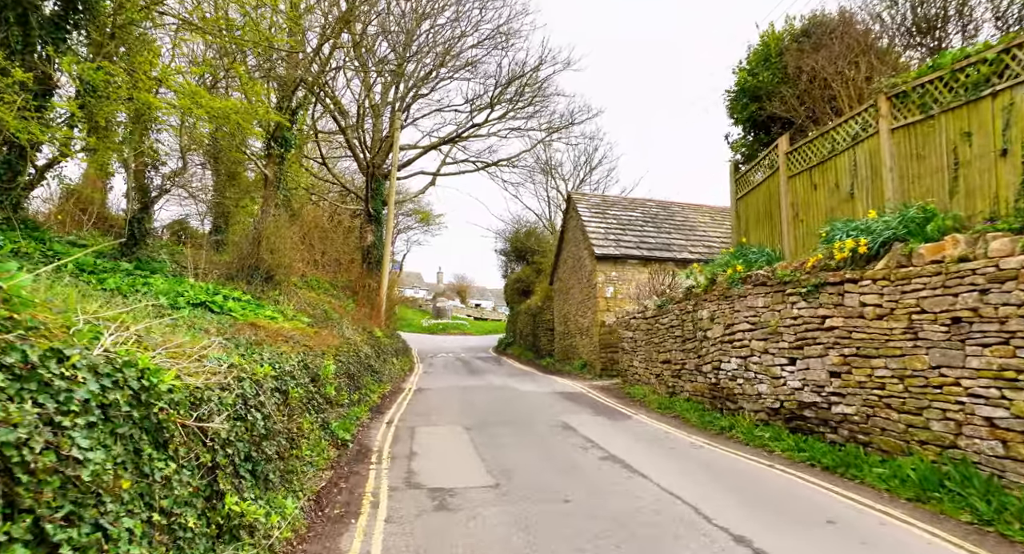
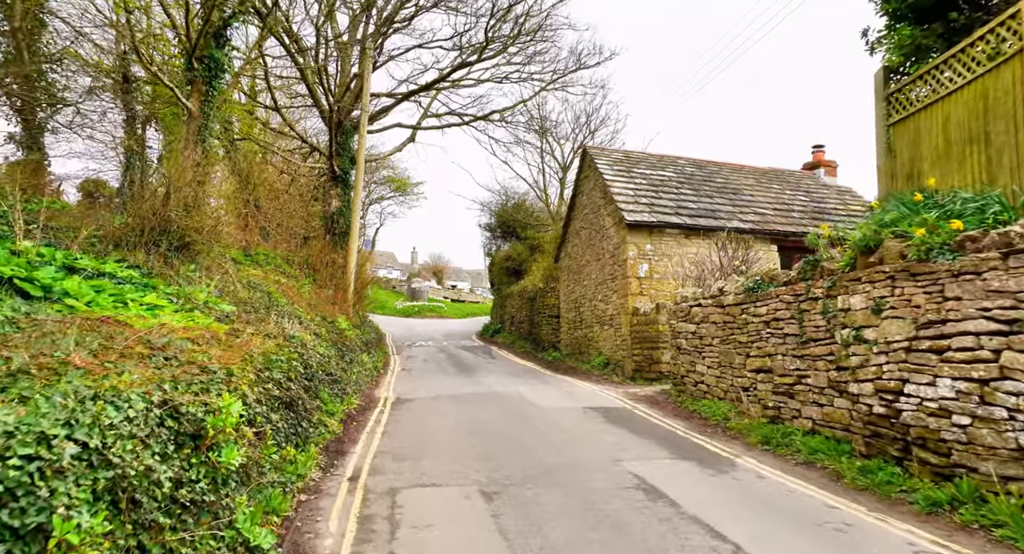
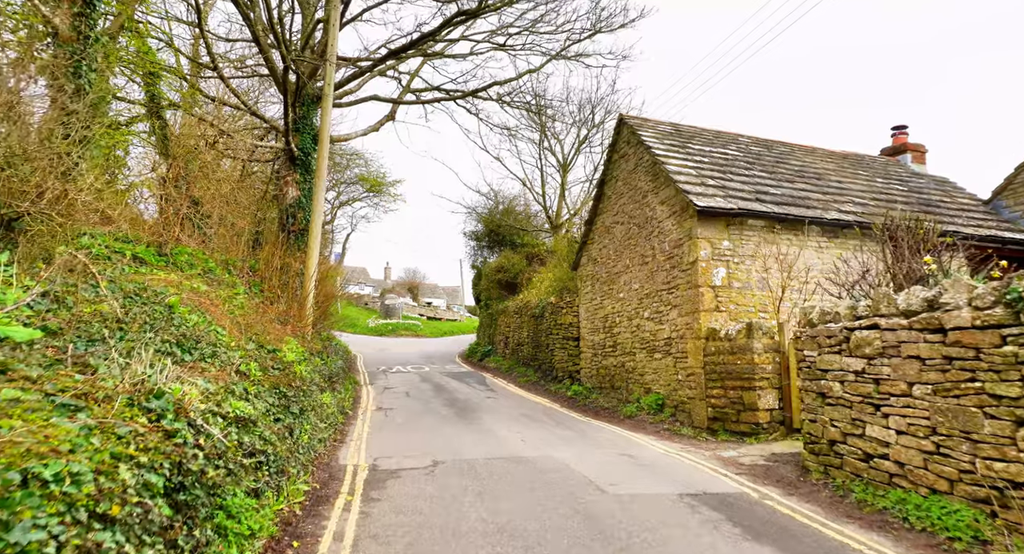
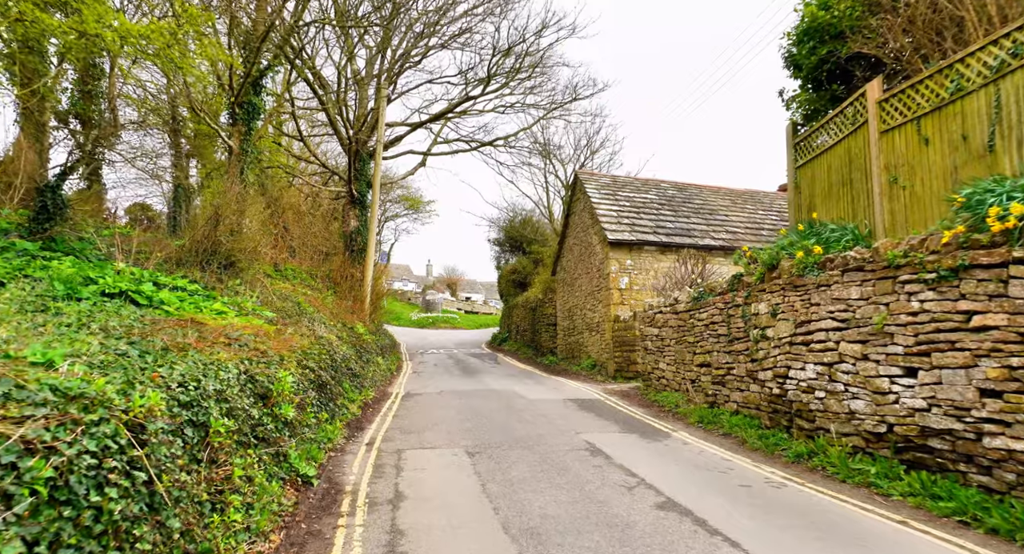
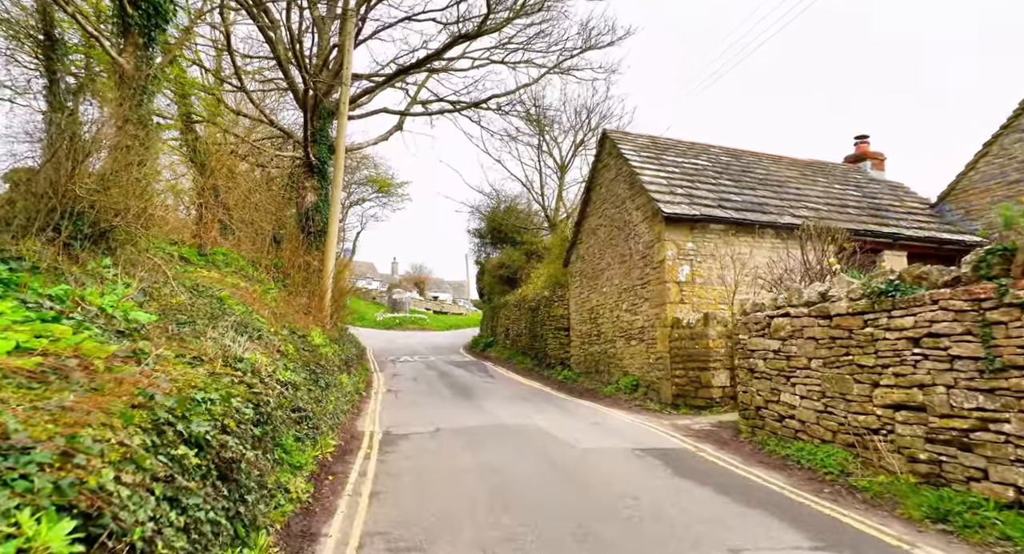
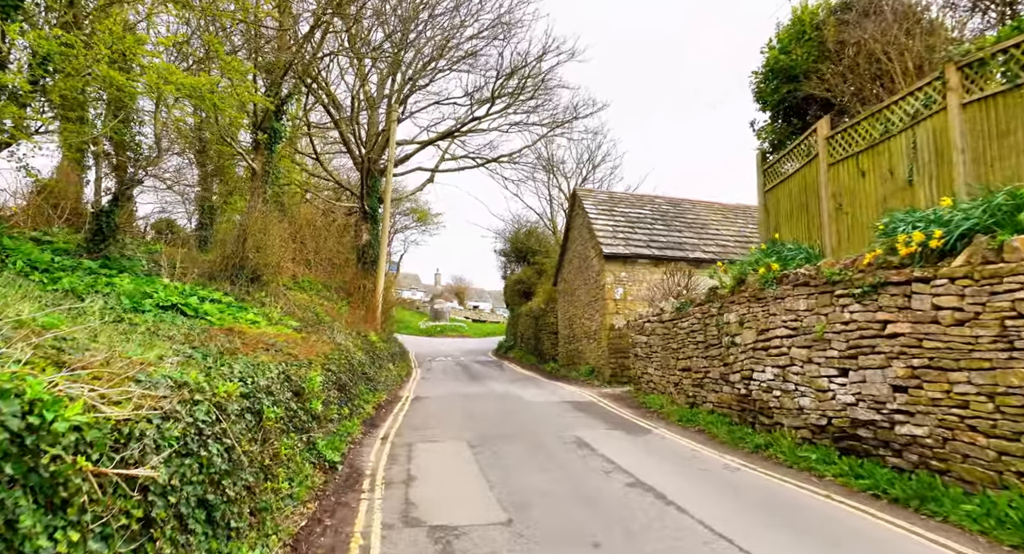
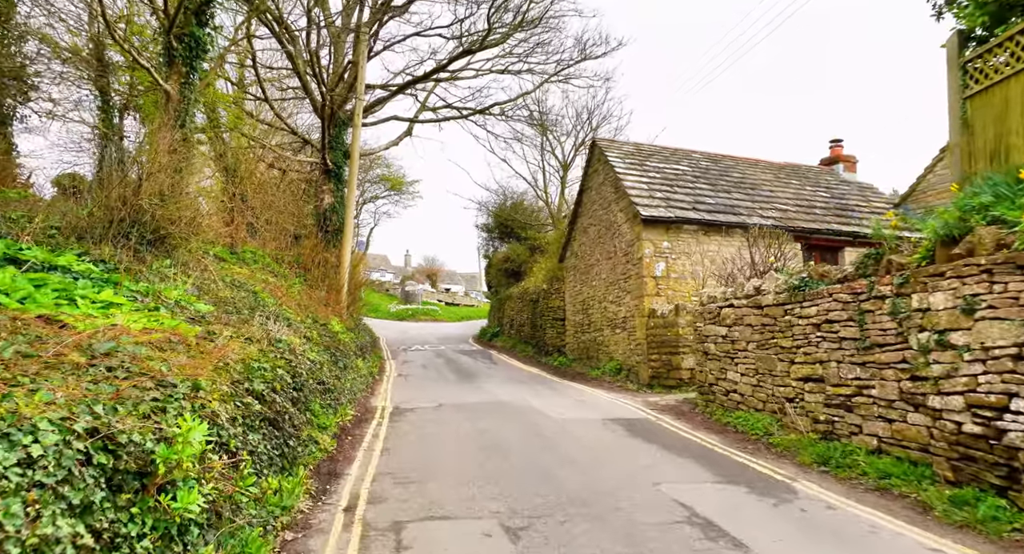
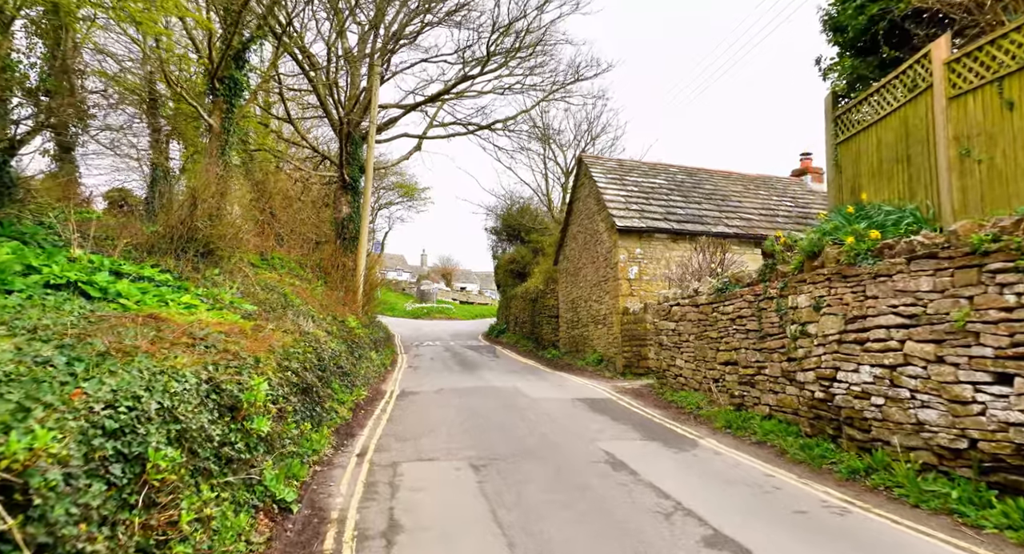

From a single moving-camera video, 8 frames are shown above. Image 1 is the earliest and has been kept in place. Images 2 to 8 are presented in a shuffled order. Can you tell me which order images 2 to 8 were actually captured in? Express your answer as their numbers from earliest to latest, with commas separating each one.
6, 4, 8, 2, 7, 5, 3
